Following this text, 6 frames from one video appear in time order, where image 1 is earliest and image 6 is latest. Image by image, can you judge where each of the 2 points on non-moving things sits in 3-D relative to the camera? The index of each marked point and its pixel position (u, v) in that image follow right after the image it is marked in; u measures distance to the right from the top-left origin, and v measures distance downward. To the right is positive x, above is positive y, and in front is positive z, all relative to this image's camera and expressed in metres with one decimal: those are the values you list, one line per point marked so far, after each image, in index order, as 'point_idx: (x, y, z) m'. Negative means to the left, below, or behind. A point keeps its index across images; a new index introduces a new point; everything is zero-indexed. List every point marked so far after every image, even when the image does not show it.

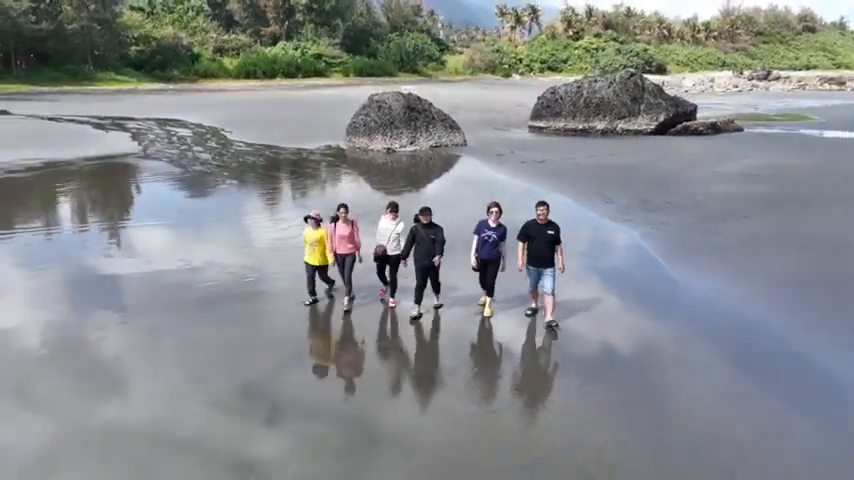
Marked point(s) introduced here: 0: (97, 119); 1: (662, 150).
0: (-9.3, +3.4, +19.6) m
1: (+5.4, +2.0, +15.9) m
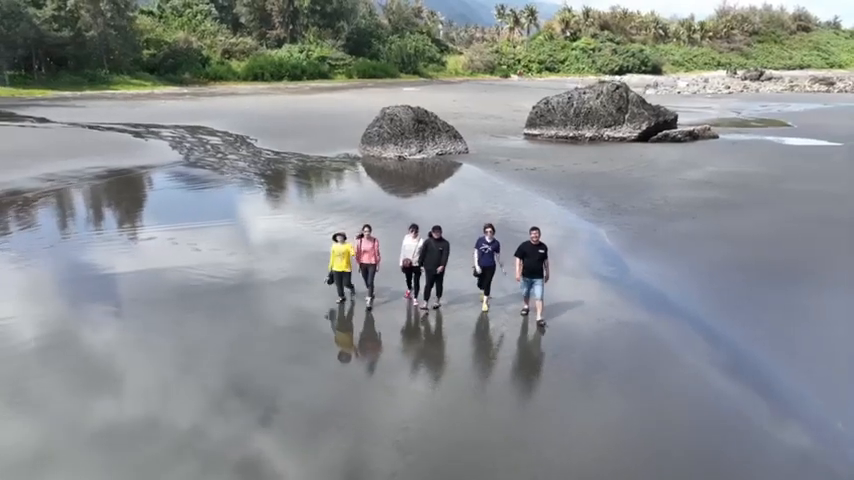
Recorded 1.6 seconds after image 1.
0: (-9.2, +3.5, +21.4) m
1: (+5.5, +2.1, +17.7) m
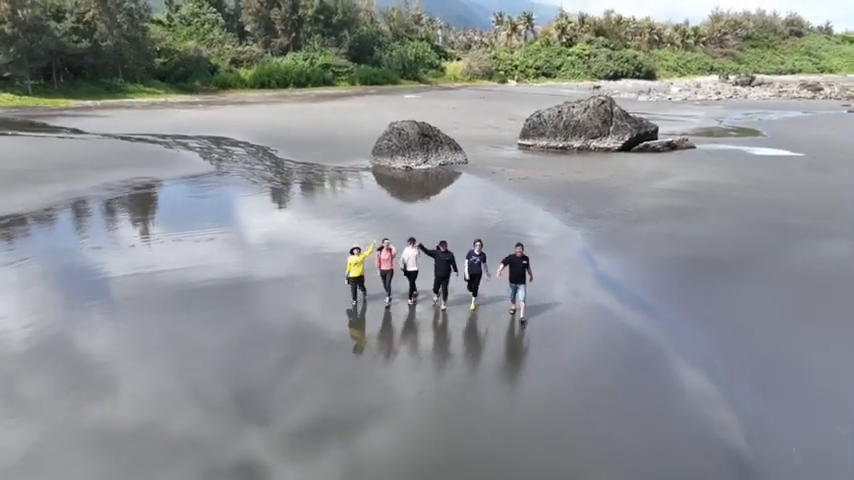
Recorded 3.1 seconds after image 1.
0: (-9.1, +3.5, +23.3) m
1: (+5.6, +2.1, +19.6) m
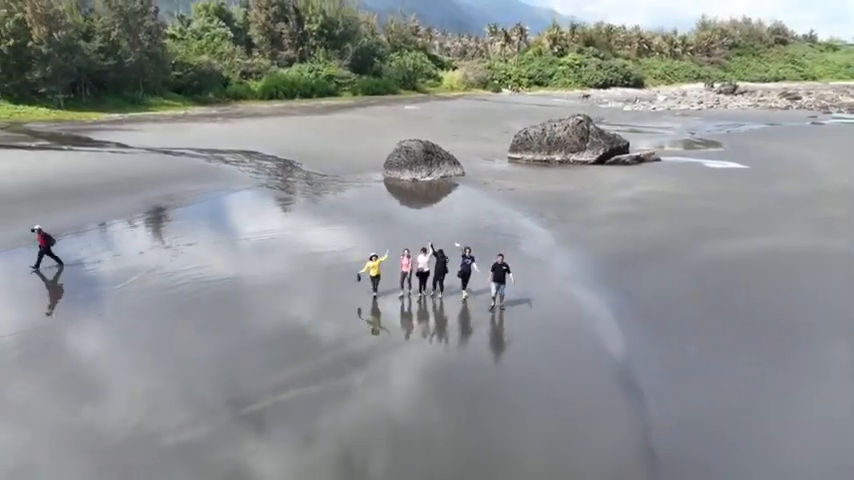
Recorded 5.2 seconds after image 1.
0: (-9.0, +3.5, +26.7) m
1: (+5.7, +2.1, +23.0) m
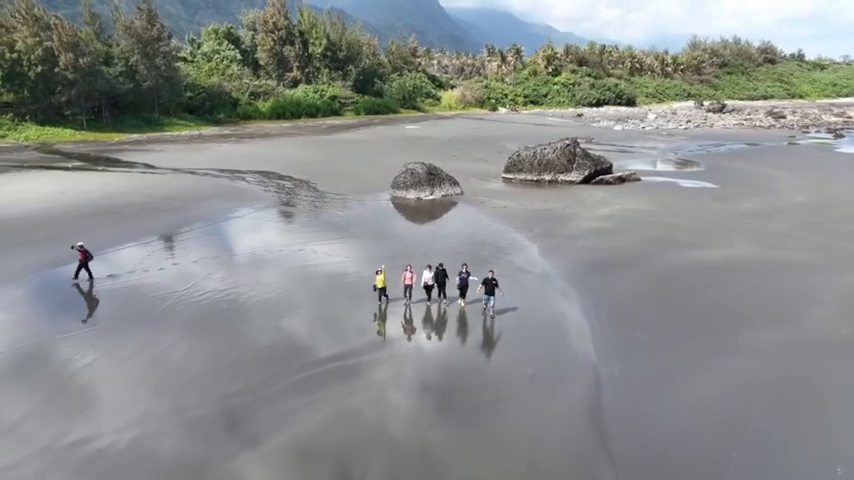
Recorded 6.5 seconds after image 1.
0: (-8.9, +2.9, +29.2) m
1: (+5.8, +1.6, +25.6) m
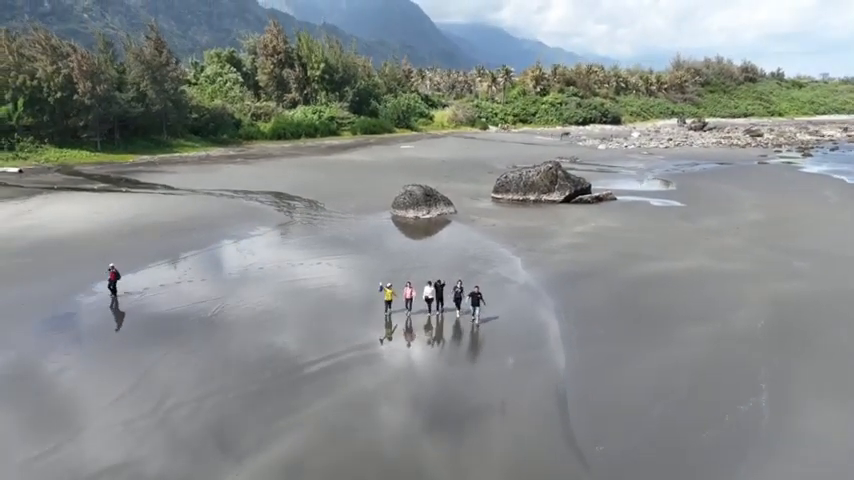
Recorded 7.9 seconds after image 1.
0: (-9.1, +2.2, +31.9) m
1: (+5.6, +1.0, +28.4) m
